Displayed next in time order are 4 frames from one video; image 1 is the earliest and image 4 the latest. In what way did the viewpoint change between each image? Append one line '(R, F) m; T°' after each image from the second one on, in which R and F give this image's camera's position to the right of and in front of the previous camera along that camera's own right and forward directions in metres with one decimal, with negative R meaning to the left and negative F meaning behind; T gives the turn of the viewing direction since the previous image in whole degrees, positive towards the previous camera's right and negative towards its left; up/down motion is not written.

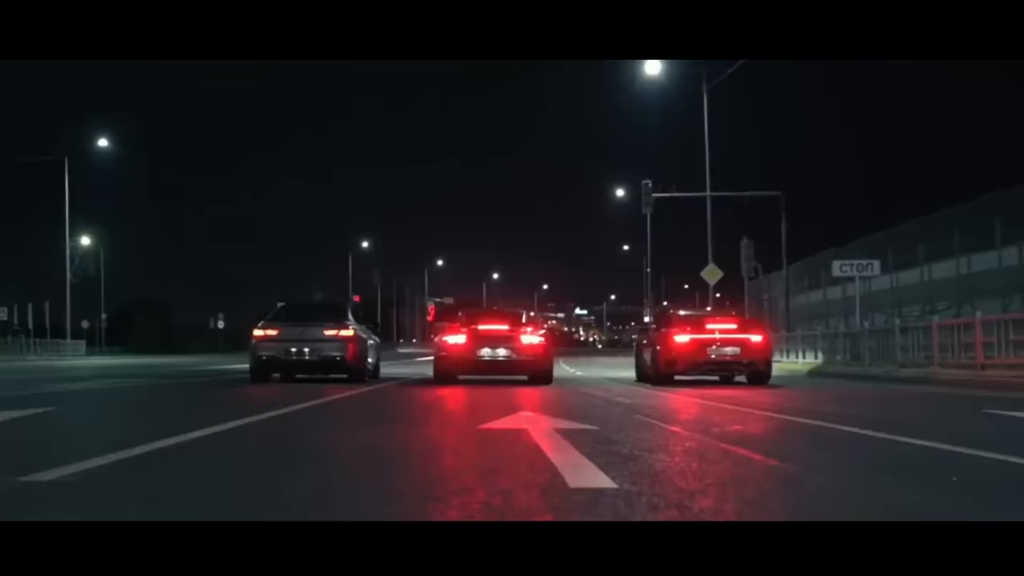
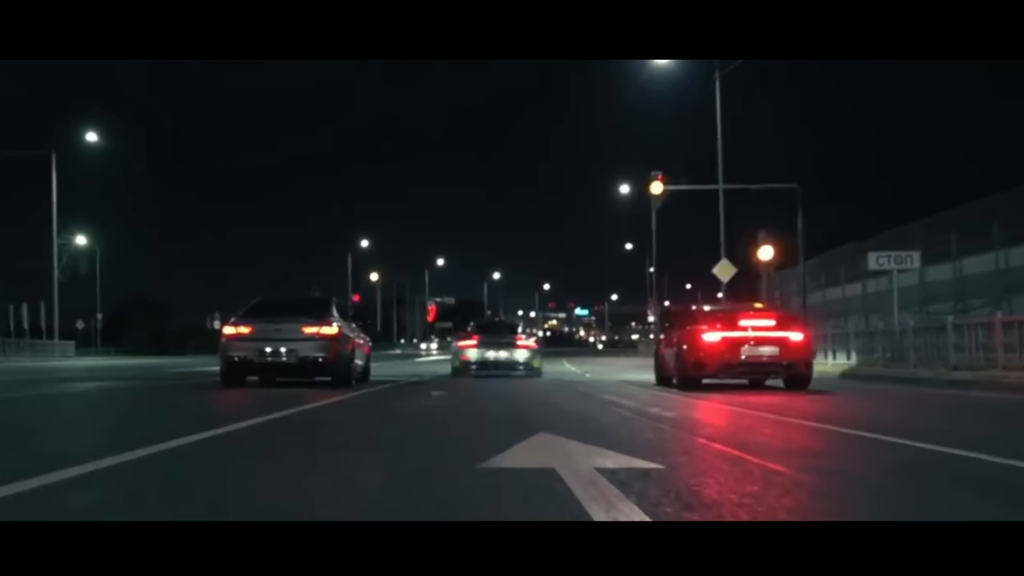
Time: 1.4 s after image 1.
(0.0, +0.7) m; 0°
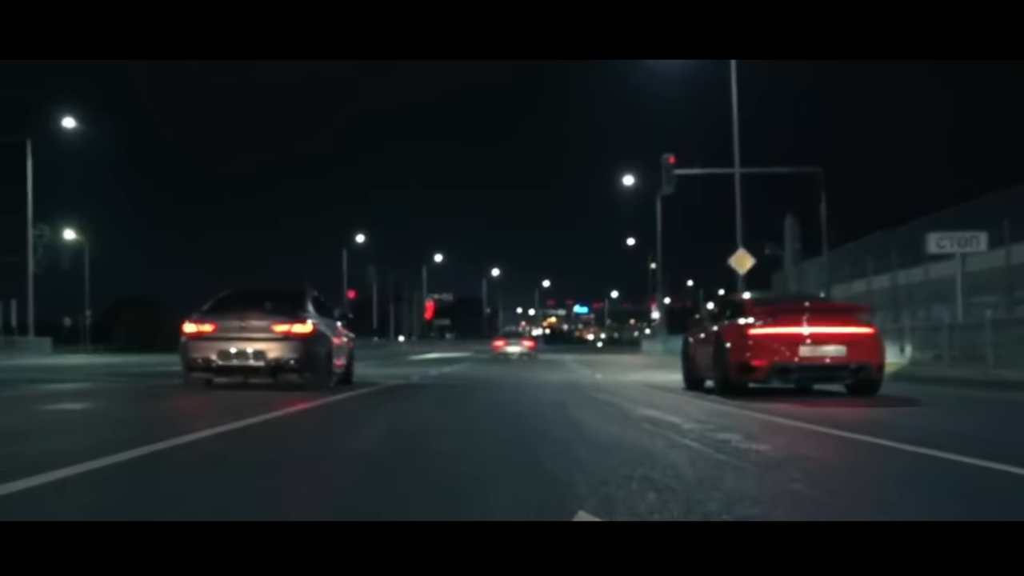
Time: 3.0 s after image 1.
(0.0, +1.1) m; 0°
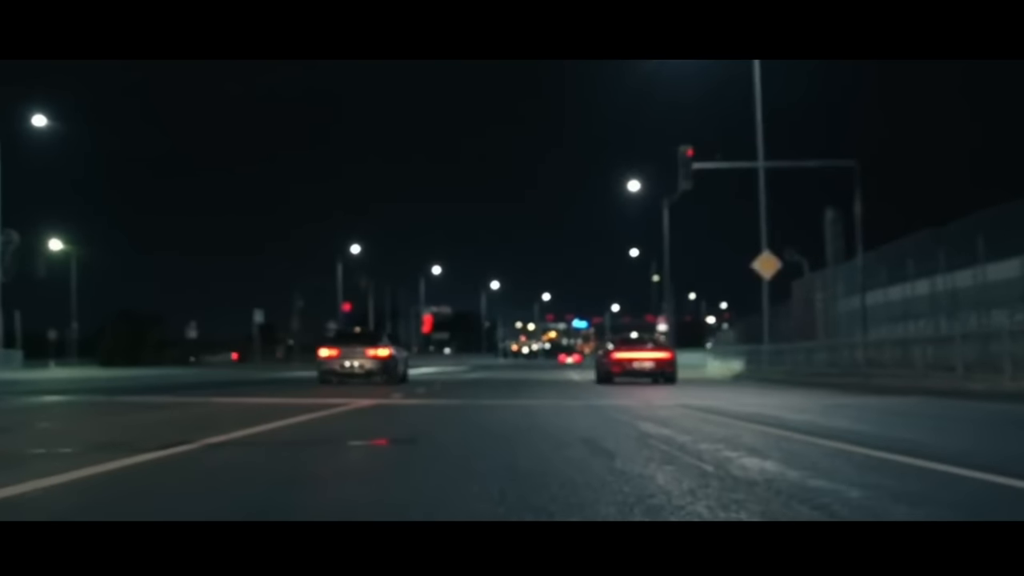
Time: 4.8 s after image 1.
(0.0, +1.3) m; 0°
